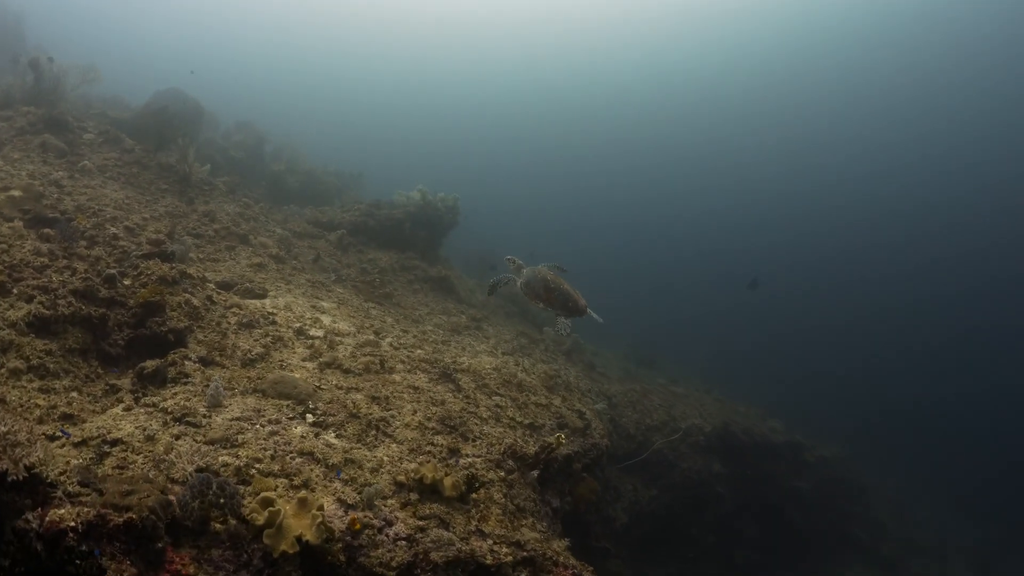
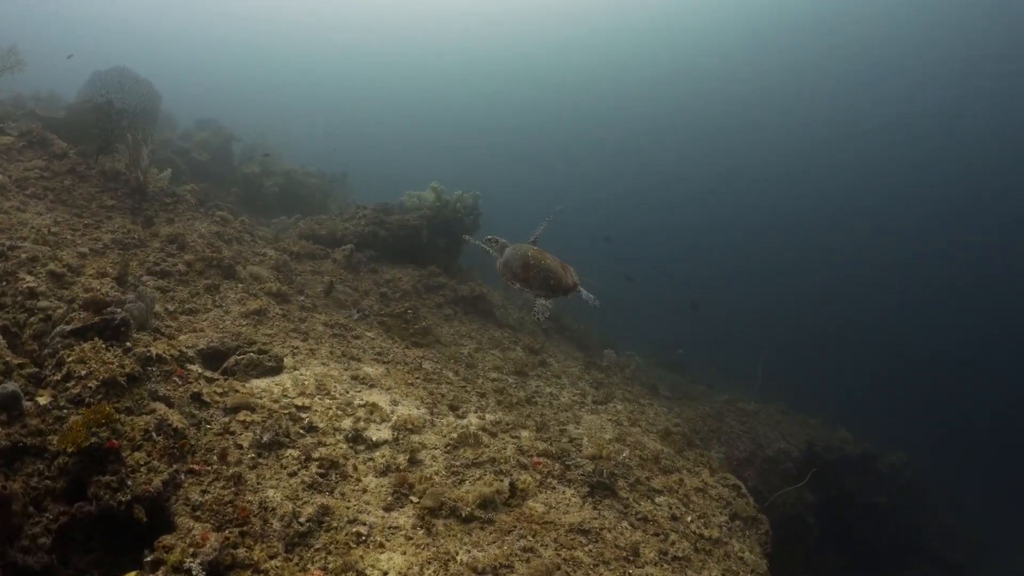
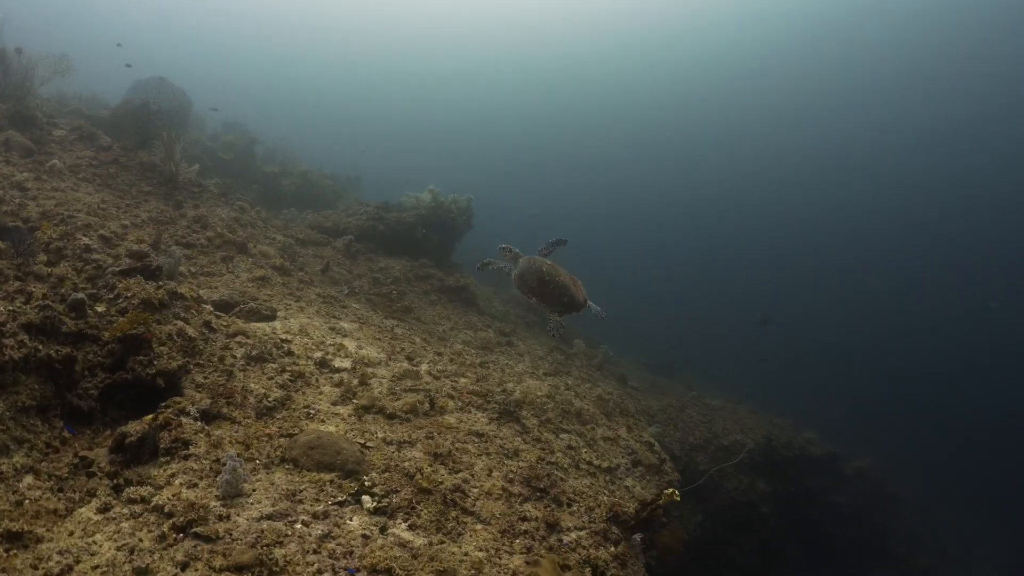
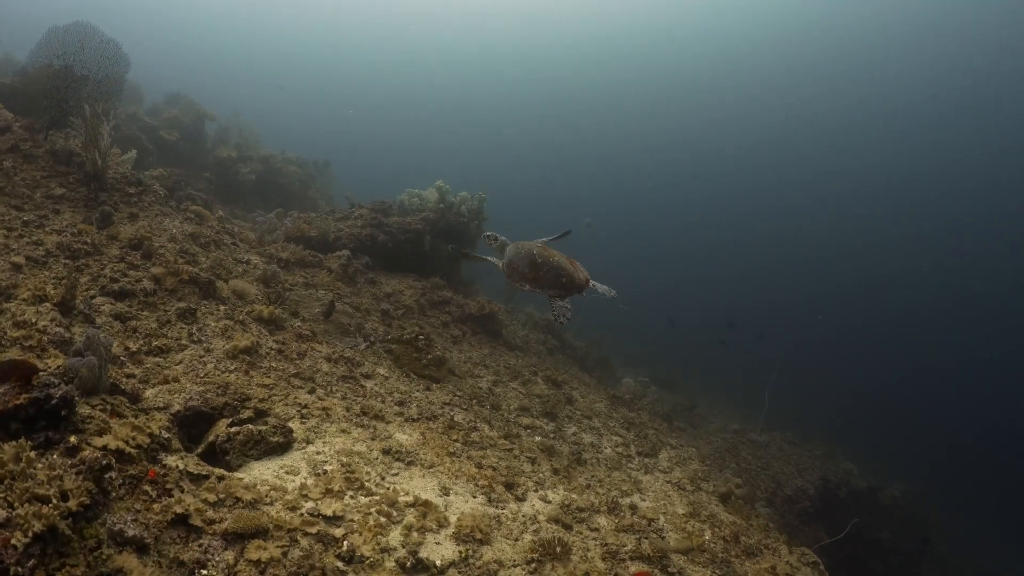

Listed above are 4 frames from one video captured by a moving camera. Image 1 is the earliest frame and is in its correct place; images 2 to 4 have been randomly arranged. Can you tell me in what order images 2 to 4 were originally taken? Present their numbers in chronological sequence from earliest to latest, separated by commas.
3, 2, 4
